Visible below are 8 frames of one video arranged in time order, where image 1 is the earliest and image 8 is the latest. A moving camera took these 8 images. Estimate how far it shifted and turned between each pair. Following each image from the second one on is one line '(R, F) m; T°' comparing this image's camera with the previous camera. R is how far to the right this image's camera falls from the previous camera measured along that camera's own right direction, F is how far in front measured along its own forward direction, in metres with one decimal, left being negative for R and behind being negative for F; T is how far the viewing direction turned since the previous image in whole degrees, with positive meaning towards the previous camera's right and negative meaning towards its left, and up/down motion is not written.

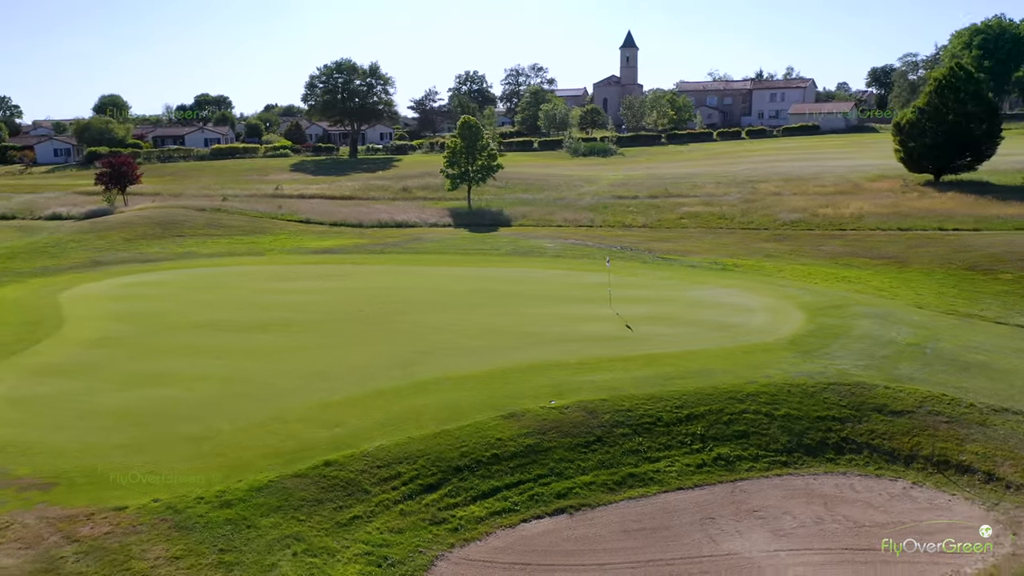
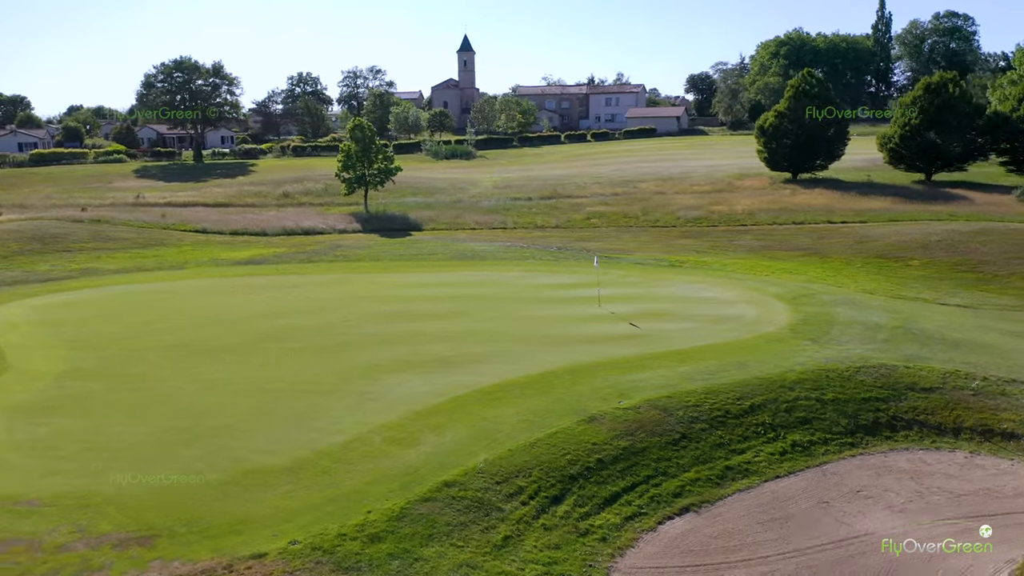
(-3.7, +0.7) m; +12°
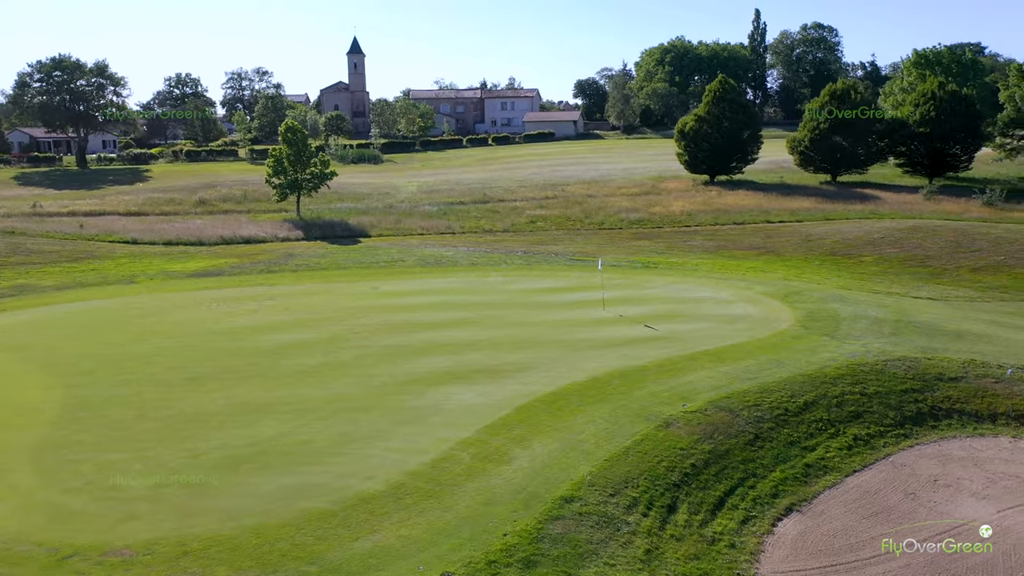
(-2.8, +0.6) m; +8°
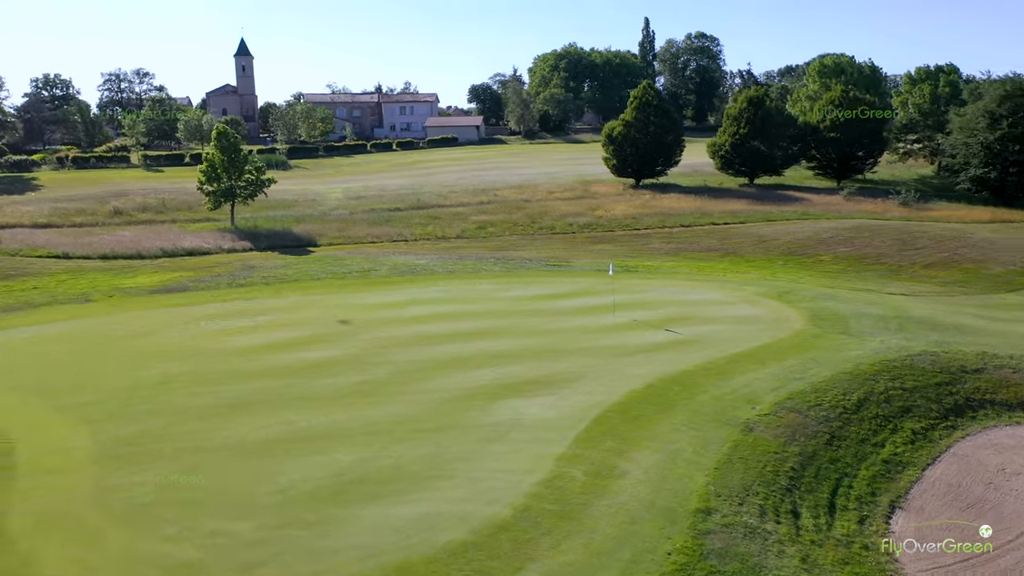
(-2.8, +0.6) m; +8°
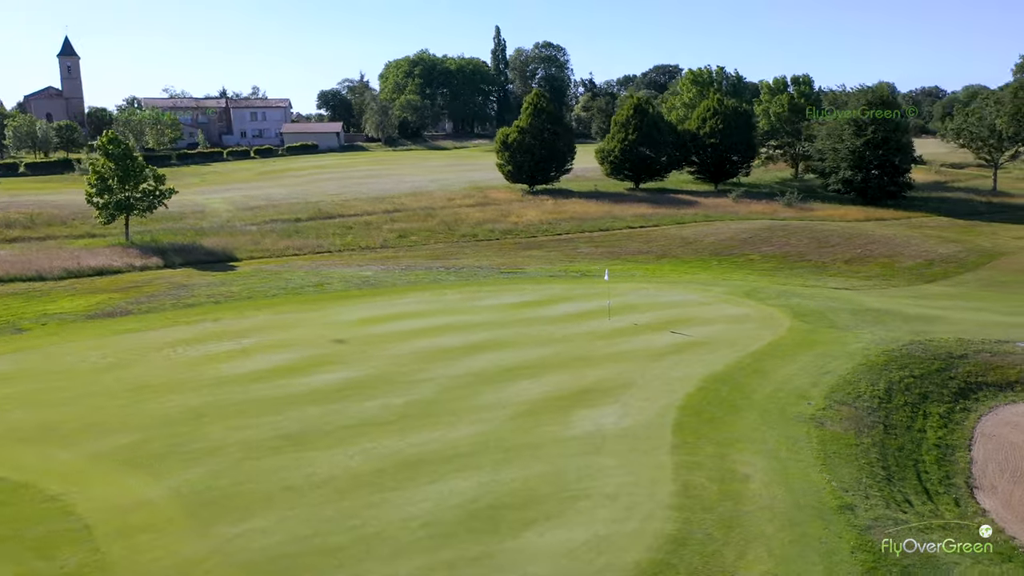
(-3.5, +0.7) m; +11°
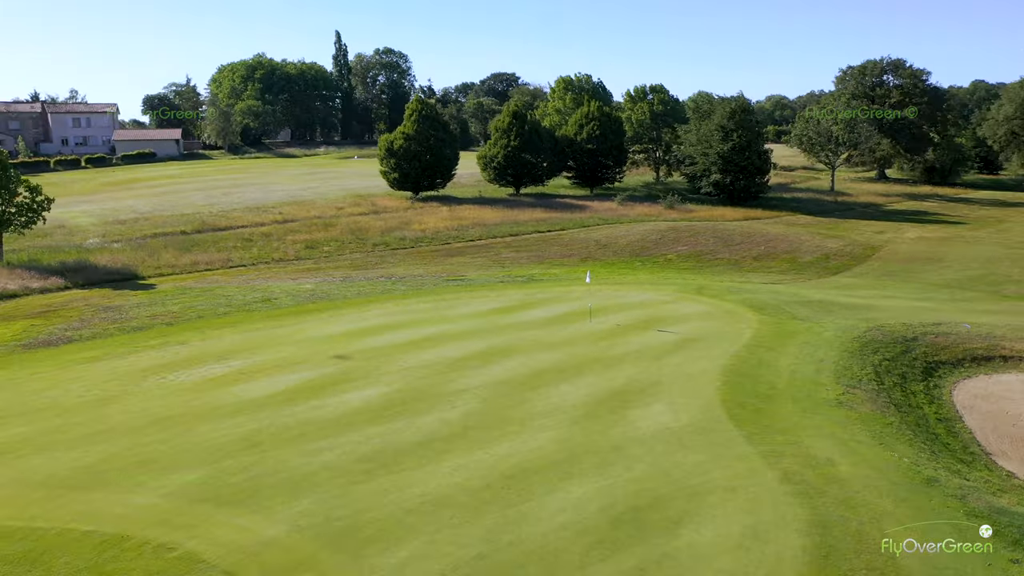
(-3.4, +0.4) m; +12°
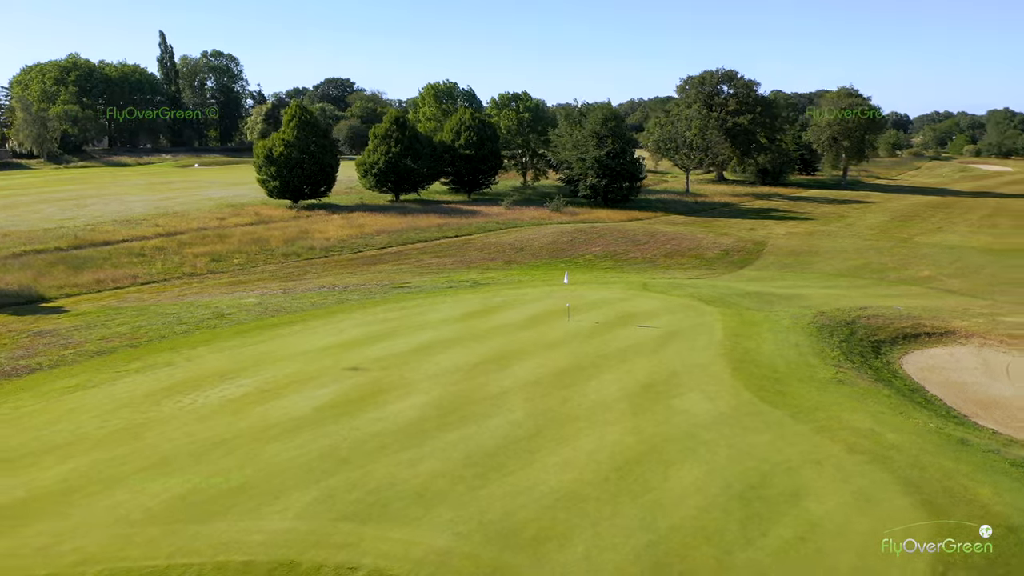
(-3.6, +0.1) m; +12°
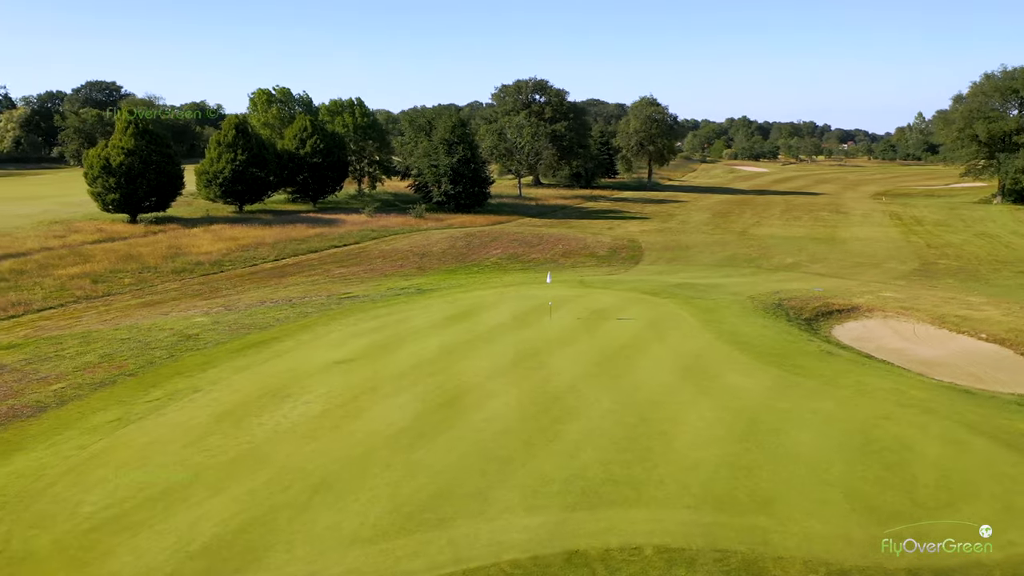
(-5.1, +0.1) m; +16°
